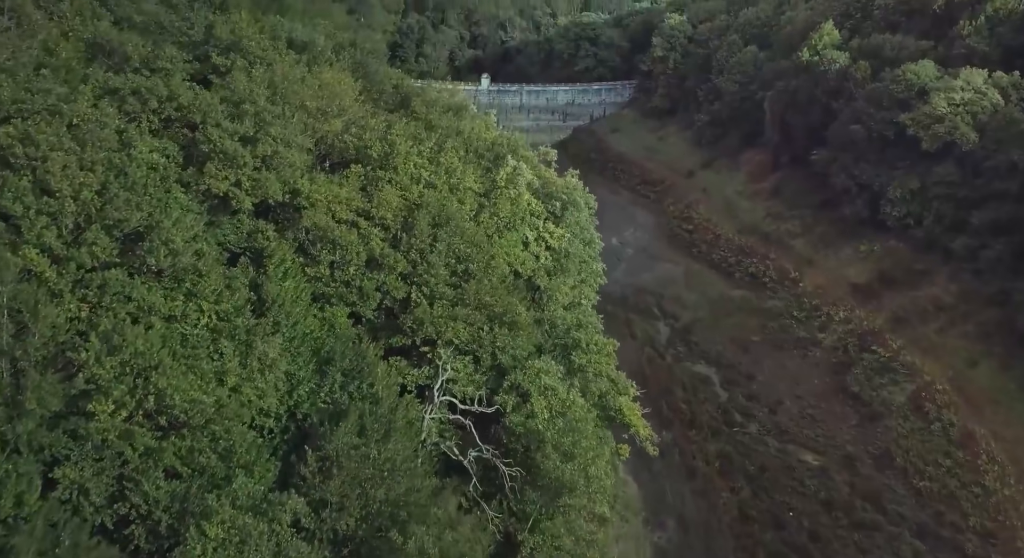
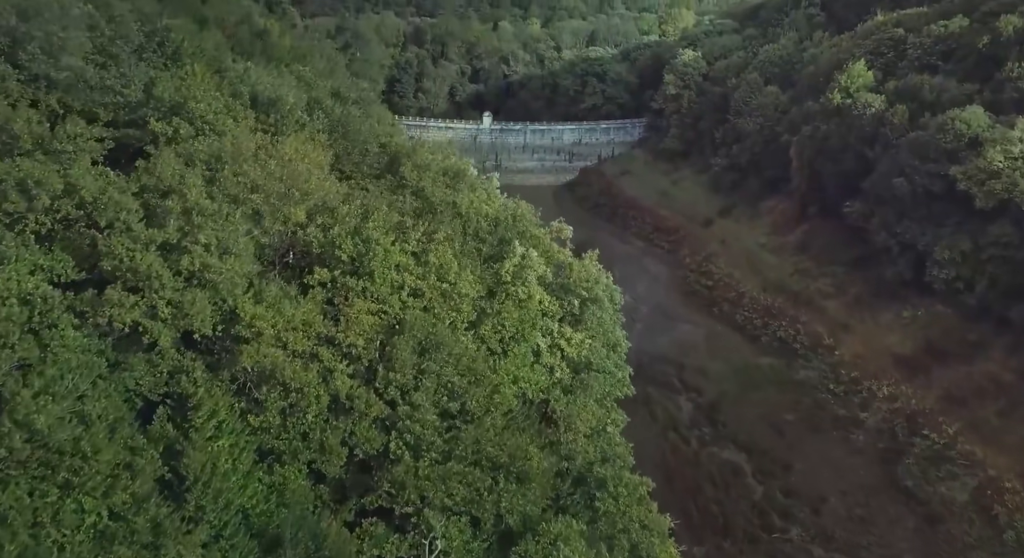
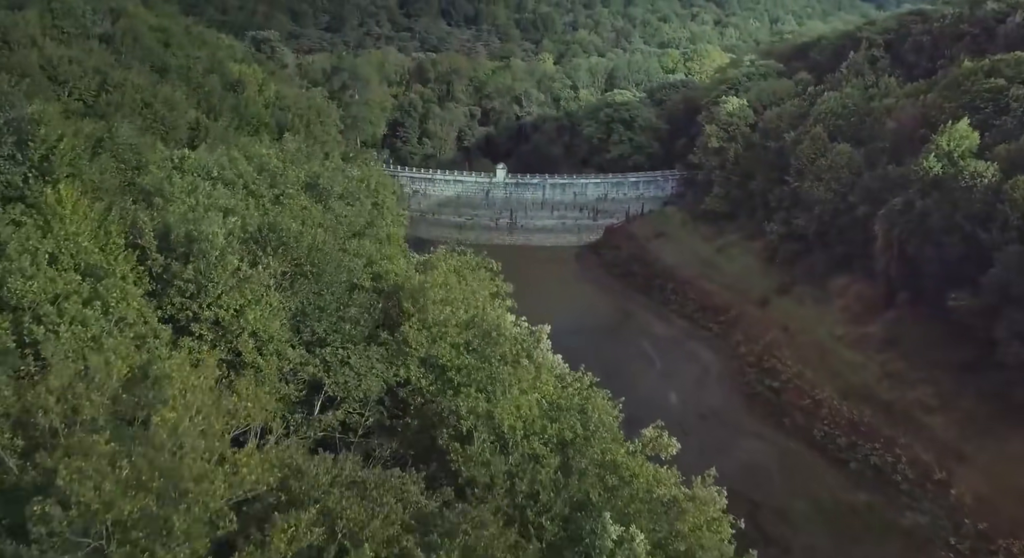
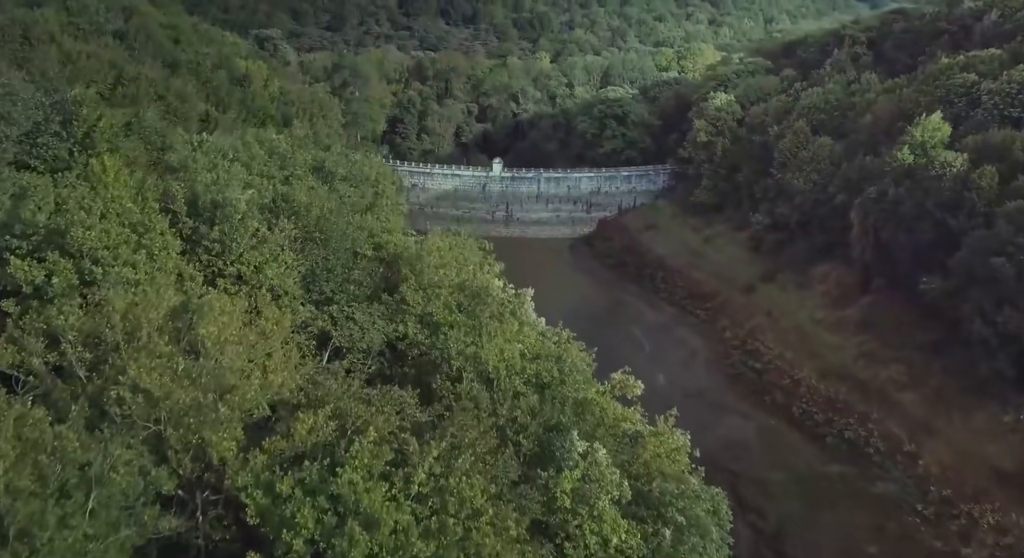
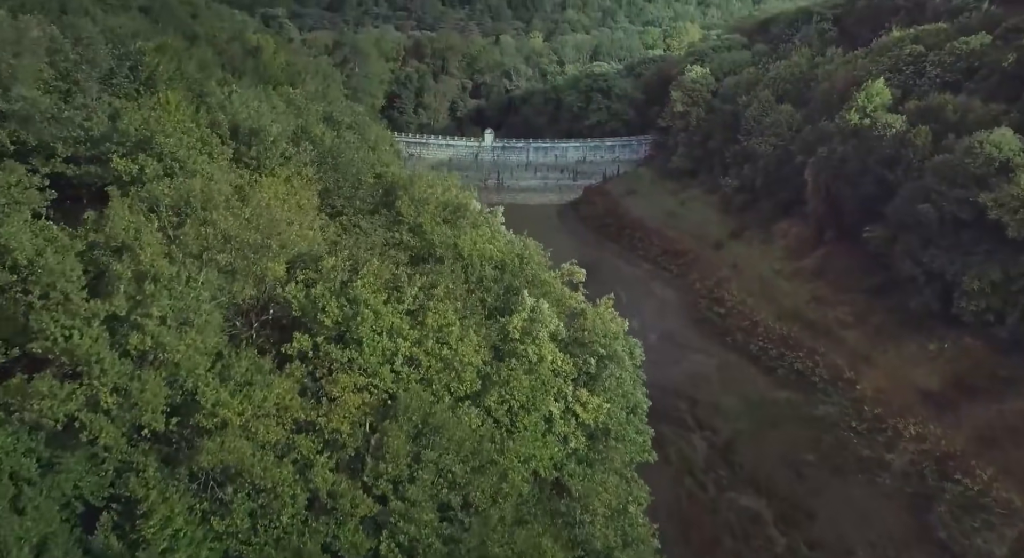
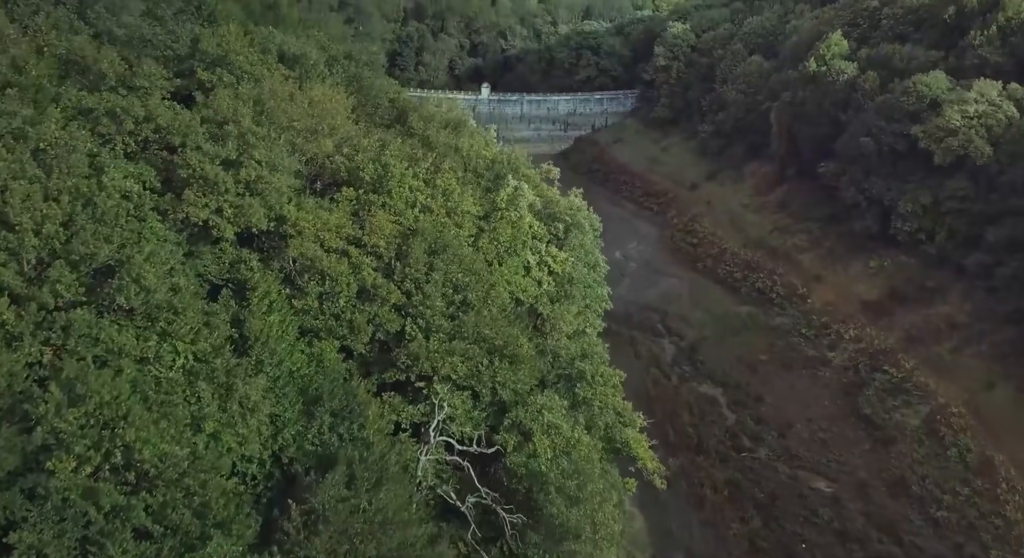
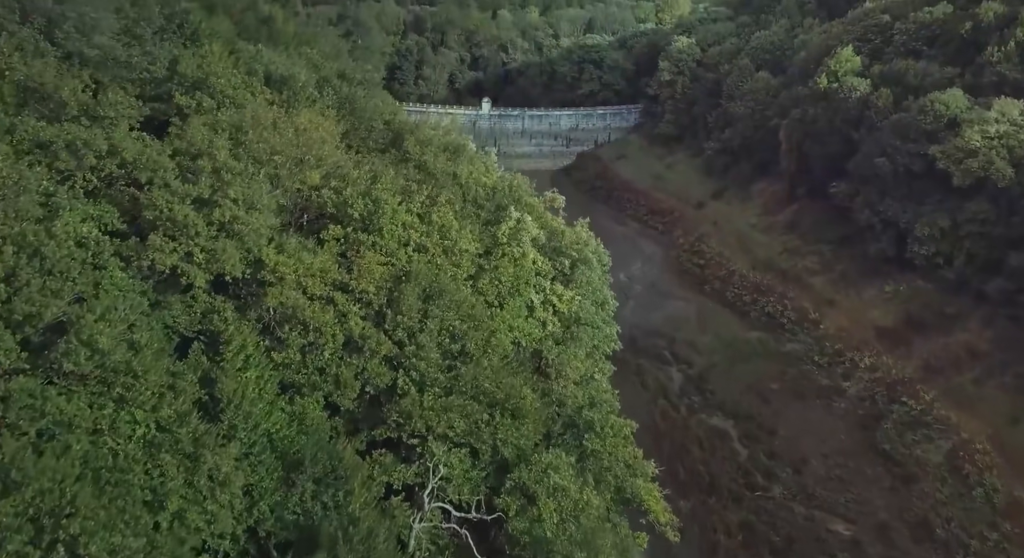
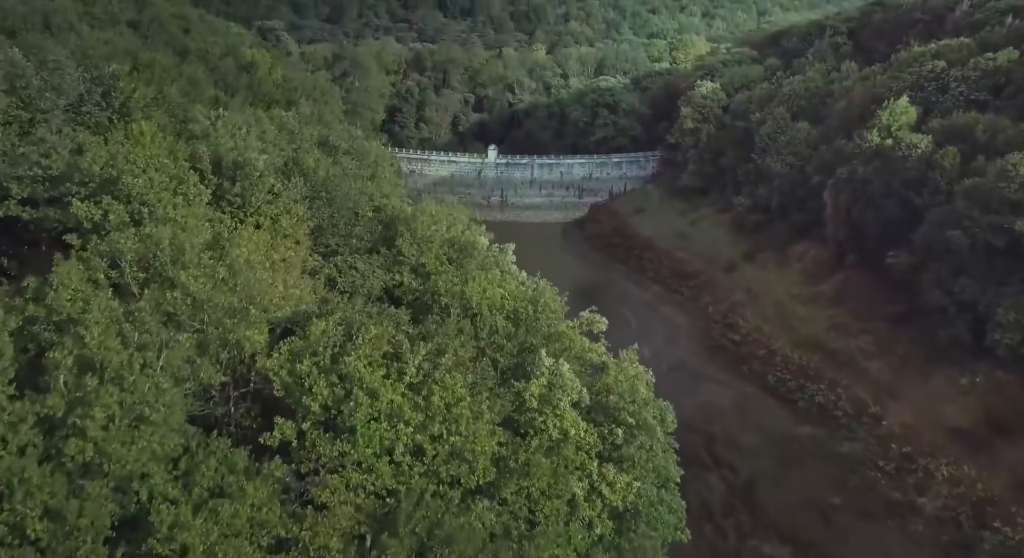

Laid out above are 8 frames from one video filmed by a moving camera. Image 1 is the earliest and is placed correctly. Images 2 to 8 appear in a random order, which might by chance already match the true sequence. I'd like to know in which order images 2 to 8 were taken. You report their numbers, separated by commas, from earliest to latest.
6, 7, 2, 5, 8, 4, 3
